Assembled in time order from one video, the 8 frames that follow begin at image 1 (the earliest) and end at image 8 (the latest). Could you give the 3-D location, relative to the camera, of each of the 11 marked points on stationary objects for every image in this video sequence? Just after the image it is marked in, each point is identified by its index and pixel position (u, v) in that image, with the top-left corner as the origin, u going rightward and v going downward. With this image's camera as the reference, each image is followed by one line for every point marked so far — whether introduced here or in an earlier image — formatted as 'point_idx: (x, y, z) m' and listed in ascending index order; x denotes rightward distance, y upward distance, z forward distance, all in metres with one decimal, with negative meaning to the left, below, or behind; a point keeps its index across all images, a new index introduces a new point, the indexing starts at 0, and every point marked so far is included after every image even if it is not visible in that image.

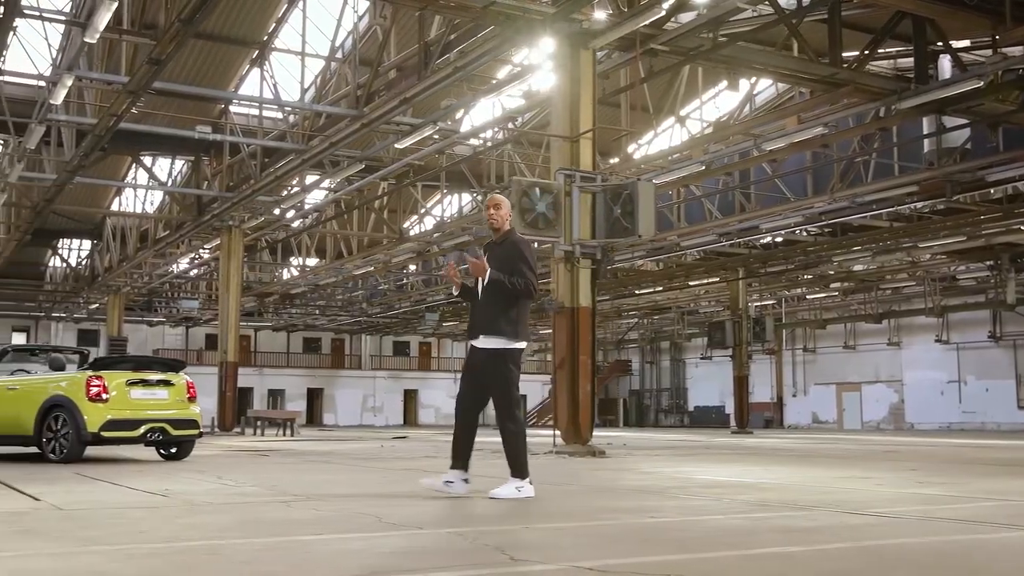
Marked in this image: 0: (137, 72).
0: (-4.5, +2.6, +13.4) m
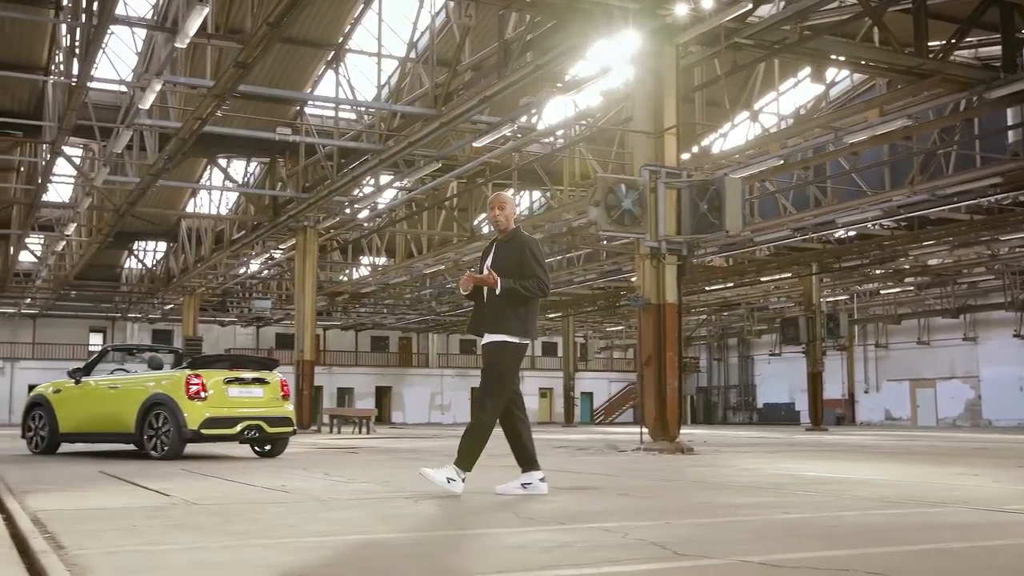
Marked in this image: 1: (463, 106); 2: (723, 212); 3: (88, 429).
0: (-3.6, +2.6, +13.6) m
1: (-0.7, +2.5, +15.4) m
2: (+2.2, +0.8, +11.4) m
3: (-4.2, -1.4, +10.9) m
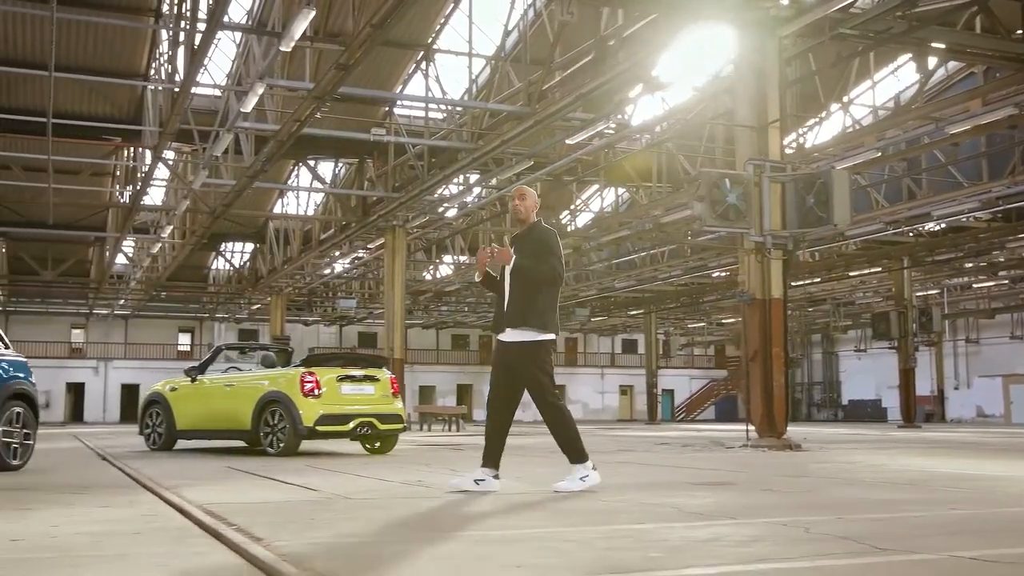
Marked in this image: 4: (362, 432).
0: (-2.3, +2.6, +13.8) m
1: (+0.6, +2.6, +15.4) m
2: (+3.3, +0.9, +11.3) m
3: (-3.1, -1.4, +11.2) m
4: (-1.5, -1.4, +10.7) m
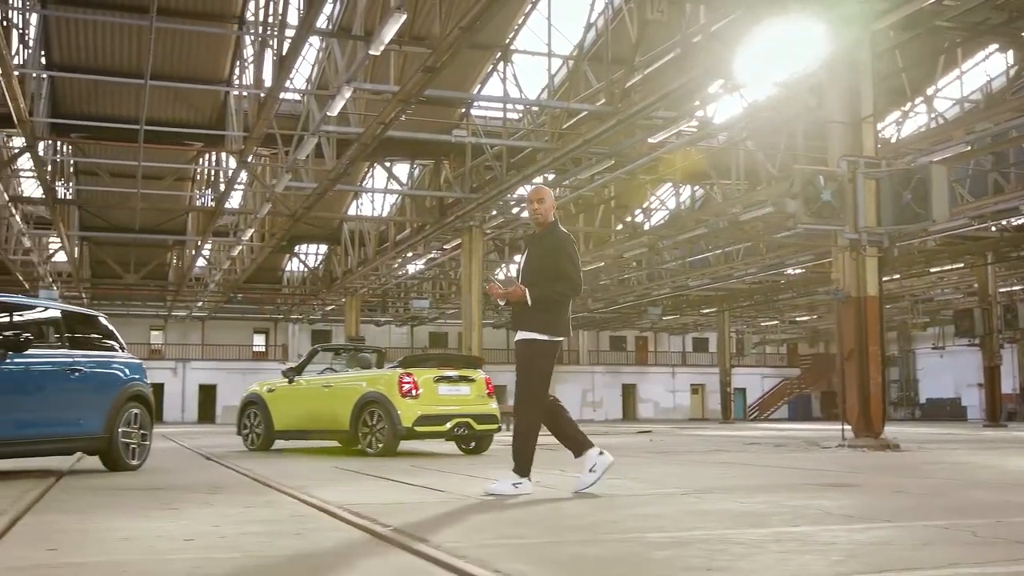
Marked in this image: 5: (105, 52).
0: (-1.3, +2.6, +13.9) m
1: (+1.8, +2.6, +15.3) m
2: (+4.2, +0.9, +11.1) m
3: (-2.2, -1.4, +11.4) m
4: (-0.5, -1.4, +10.8) m
5: (-6.6, +3.8, +17.7) m
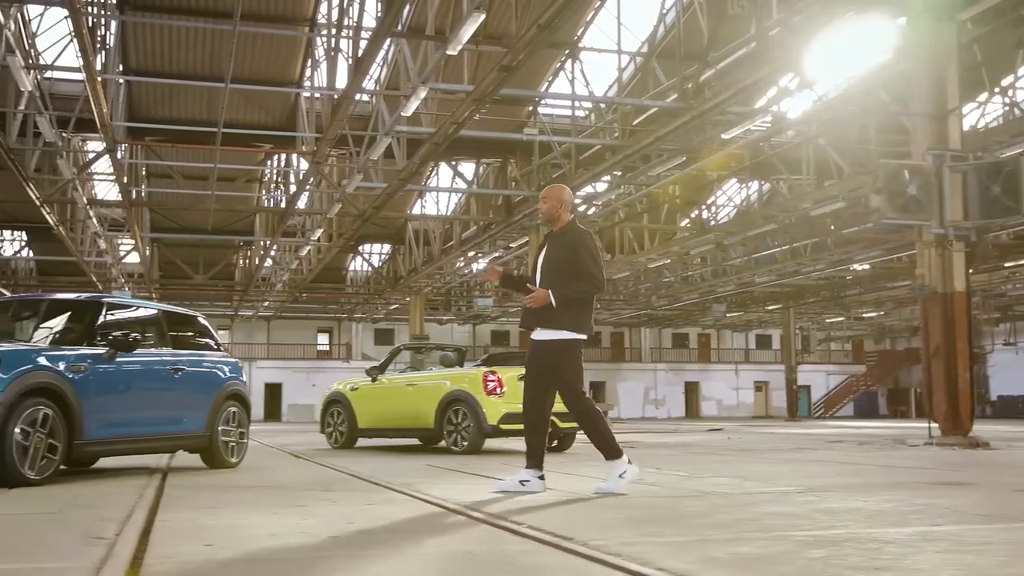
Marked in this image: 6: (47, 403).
0: (-0.3, +2.6, +13.9) m
1: (+2.8, +2.6, +15.2) m
2: (+5.0, +0.9, +10.9) m
3: (-1.3, -1.4, +11.4) m
4: (+0.3, -1.4, +10.8) m
5: (-5.4, +3.8, +18.0) m
6: (-2.8, -0.7, +6.6) m
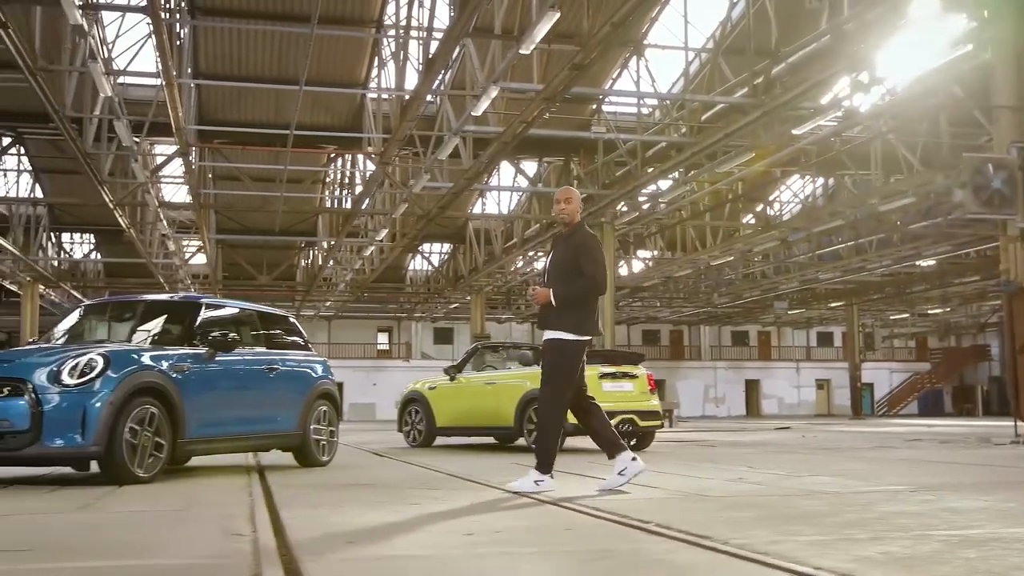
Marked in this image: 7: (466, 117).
0: (+0.6, +2.7, +13.9) m
1: (+3.8, +2.6, +15.1) m
2: (+5.8, +1.0, +10.6) m
3: (-0.5, -1.4, +11.5) m
4: (+1.1, -1.4, +10.8) m
5: (-4.4, +3.8, +18.3) m
6: (-2.2, -0.7, +6.8) m
7: (-0.7, +2.5, +16.2) m
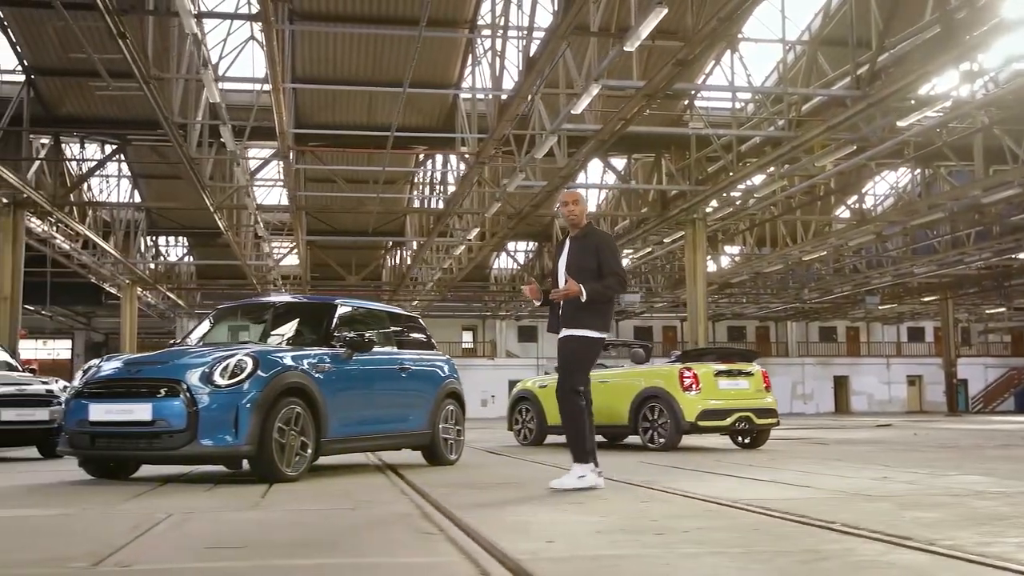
0: (+1.9, +2.7, +13.9) m
1: (+5.1, +2.7, +14.8) m
2: (+6.9, +1.1, +10.2) m
3: (+0.7, -1.4, +11.5) m
4: (+2.2, -1.3, +10.7) m
5: (-2.8, +3.8, +18.5) m
6: (-1.3, -0.7, +6.9) m
7: (+0.8, +2.5, +16.2) m
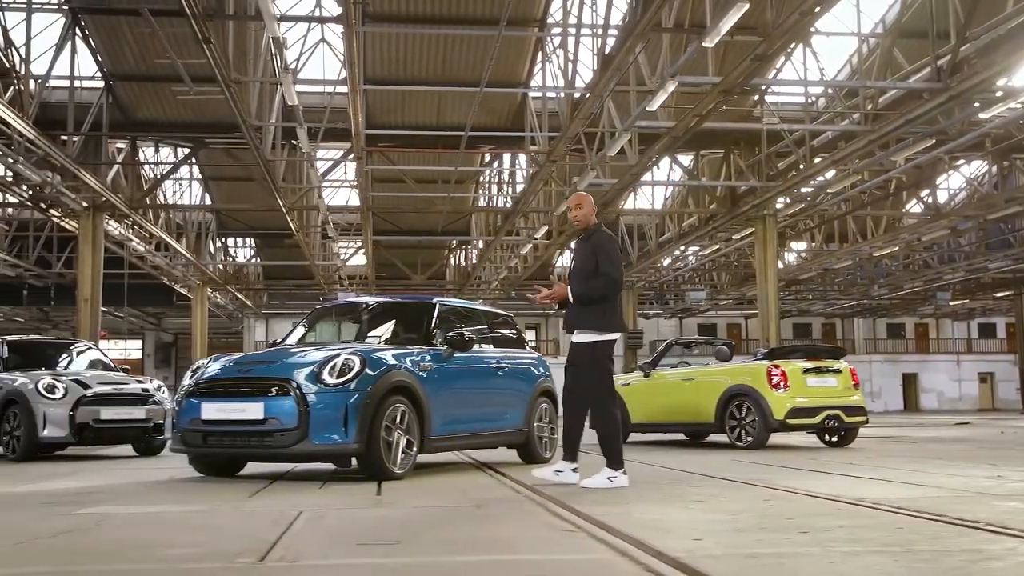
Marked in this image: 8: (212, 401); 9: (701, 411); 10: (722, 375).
0: (+2.8, +2.7, +13.8) m
1: (+6.1, +2.8, +14.5) m
2: (+7.6, +1.1, +9.9) m
3: (+1.5, -1.4, +11.5) m
4: (+3.0, -1.3, +10.6) m
5: (-1.6, +3.8, +18.6) m
6: (-0.7, -0.7, +6.9) m
7: (+1.8, +2.6, +16.1) m
8: (-1.8, -0.7, +6.7) m
9: (+1.9, -1.2, +11.1) m
10: (+2.1, -0.8, +10.9) m
